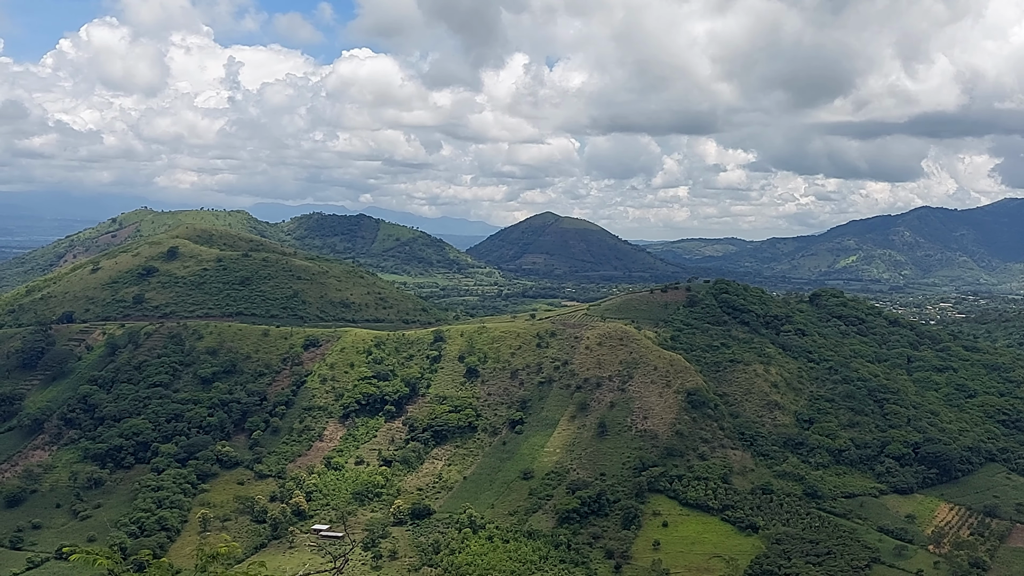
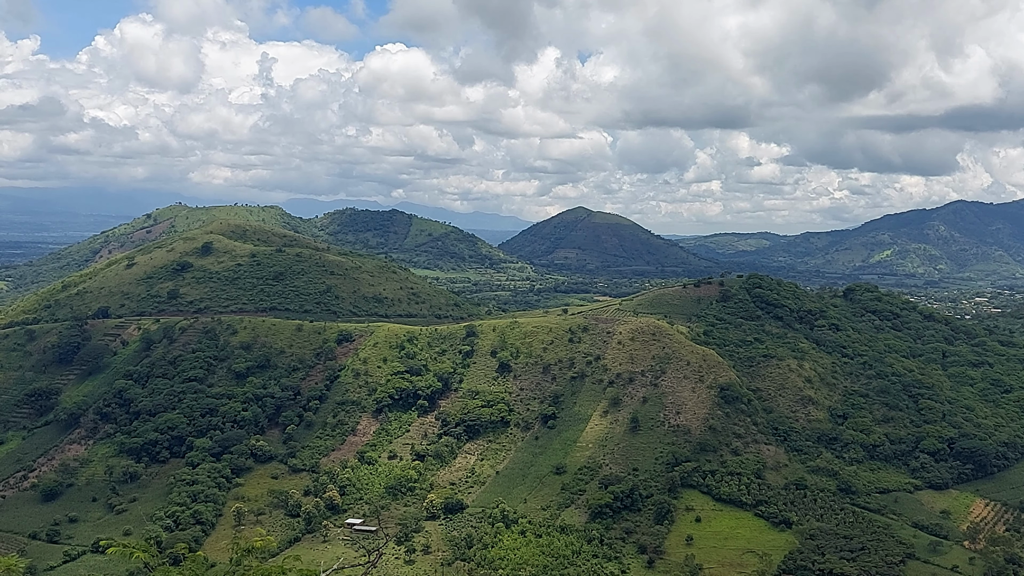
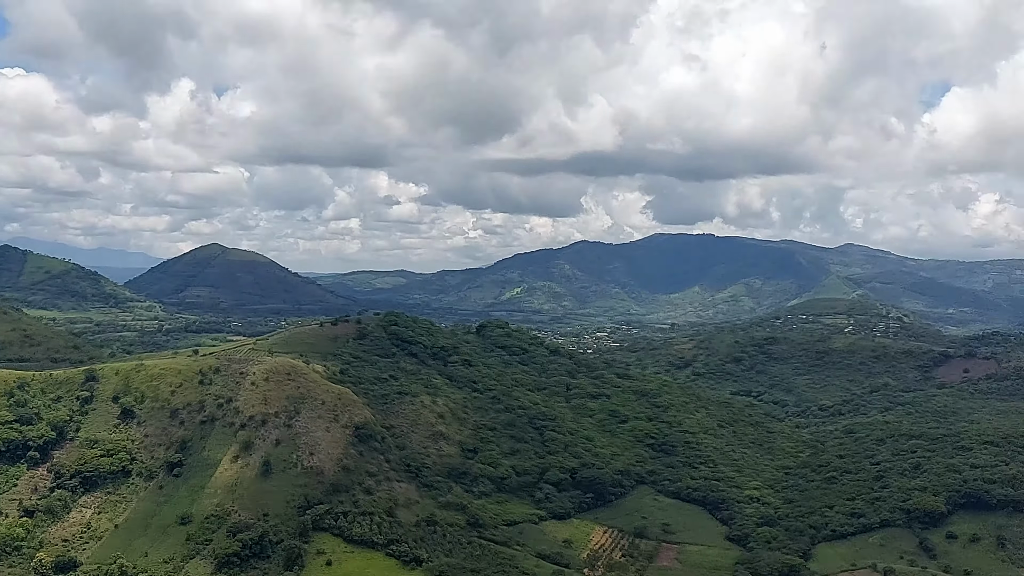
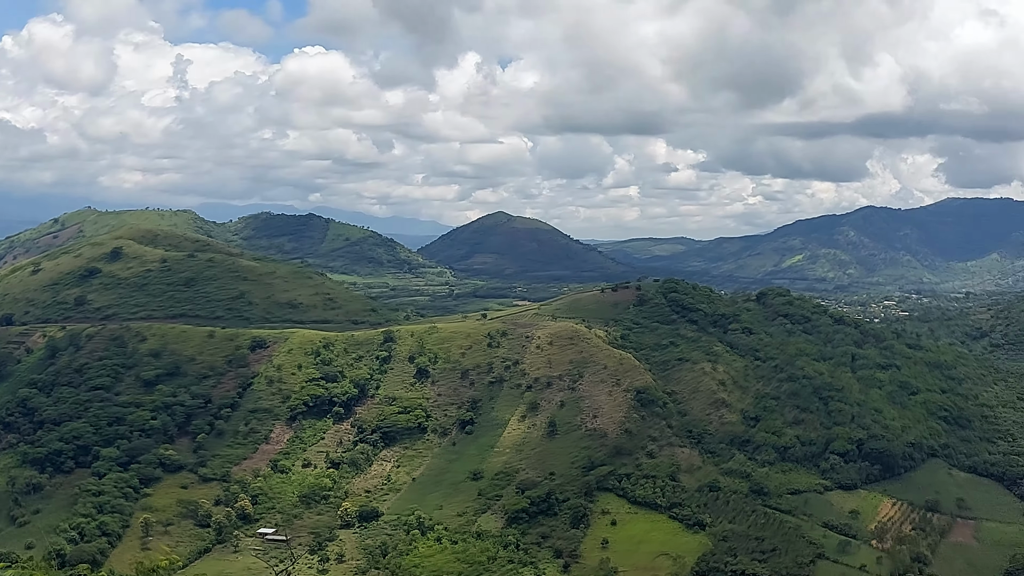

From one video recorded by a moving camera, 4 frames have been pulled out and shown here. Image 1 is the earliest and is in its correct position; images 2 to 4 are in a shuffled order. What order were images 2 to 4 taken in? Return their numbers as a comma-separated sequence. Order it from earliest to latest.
2, 4, 3
